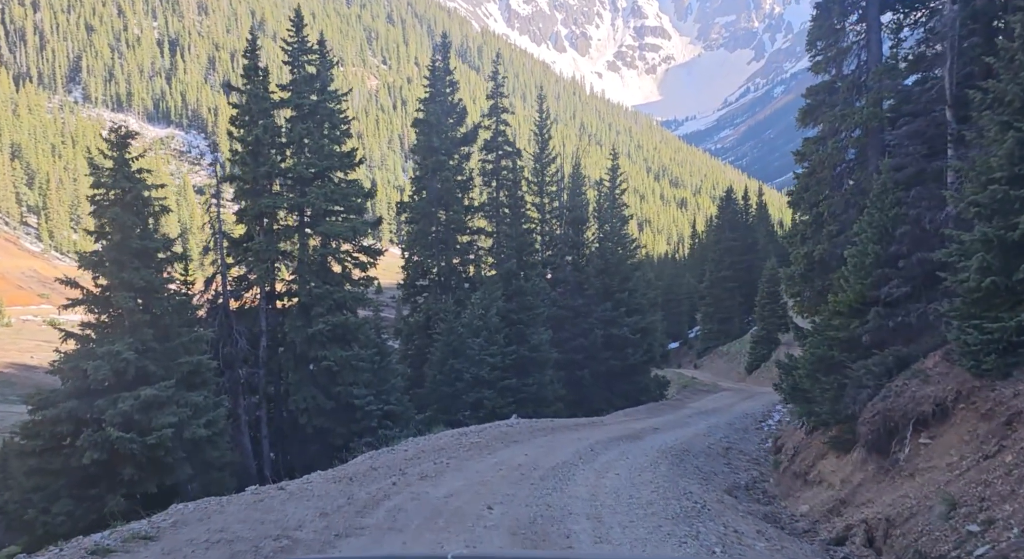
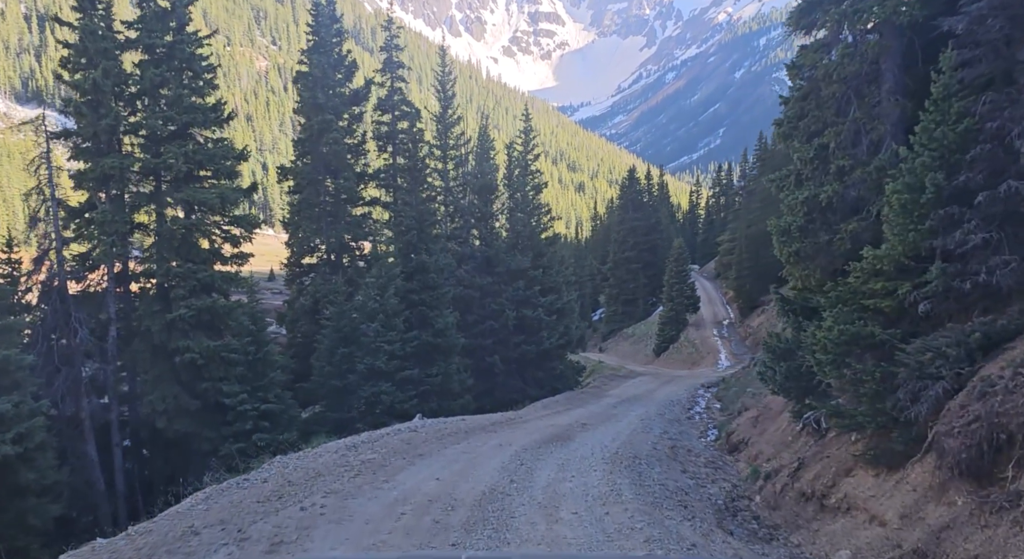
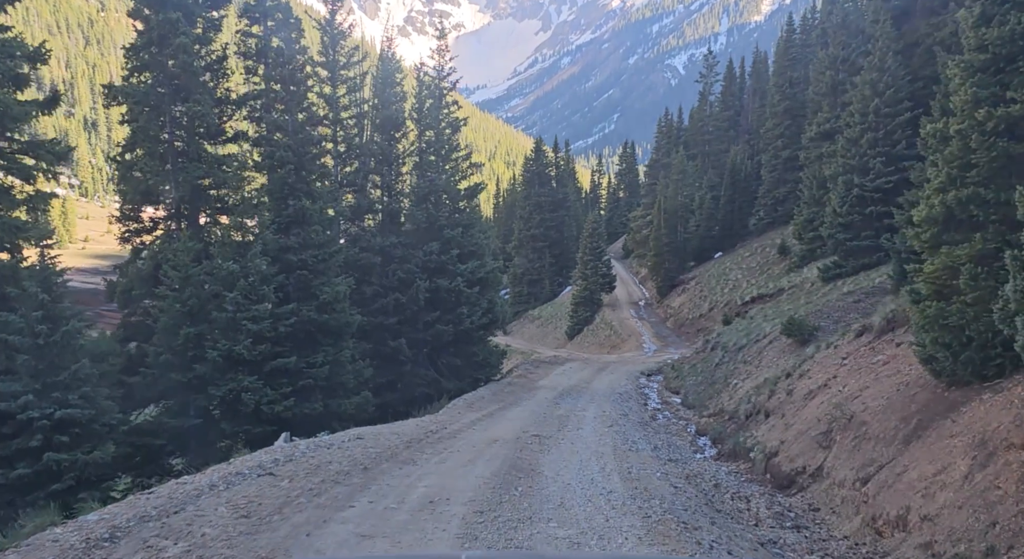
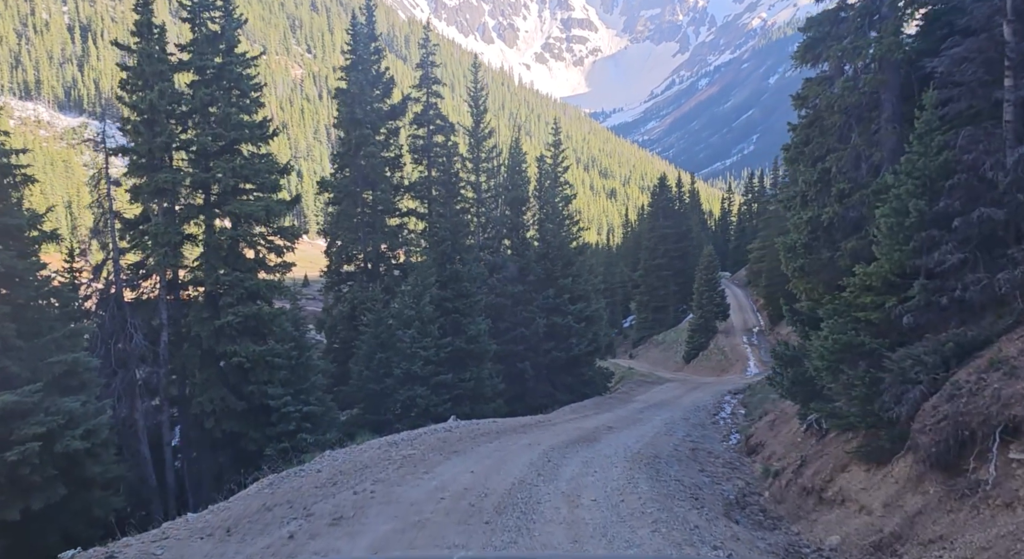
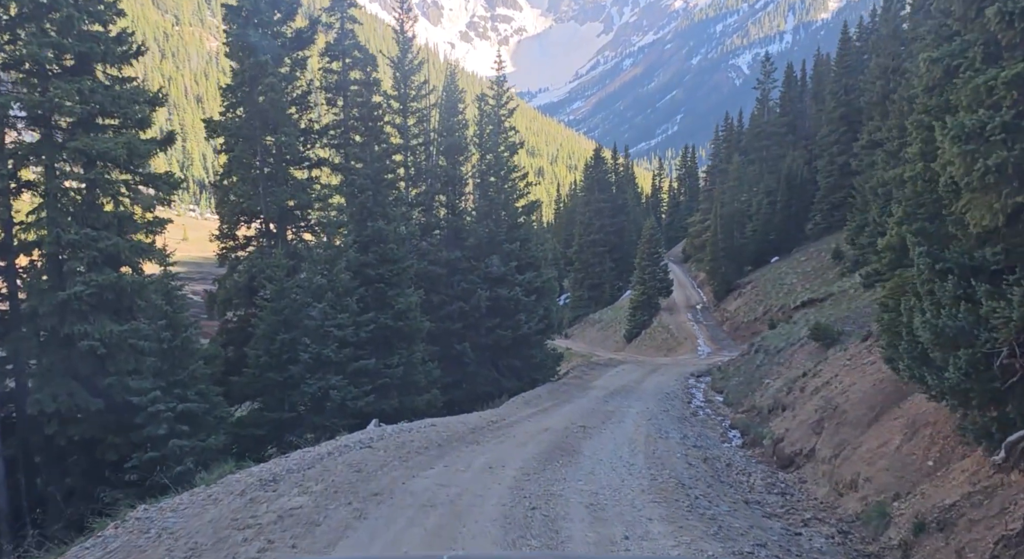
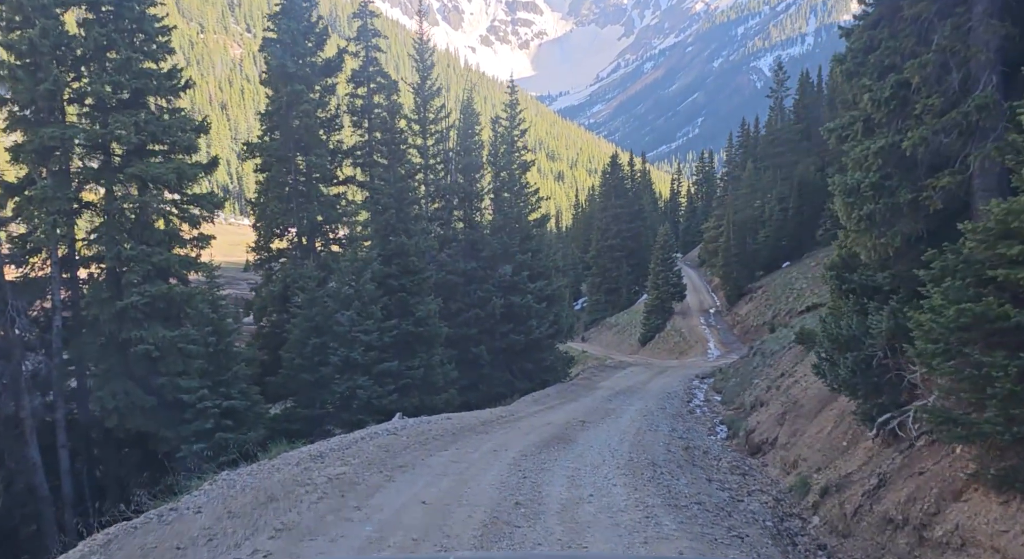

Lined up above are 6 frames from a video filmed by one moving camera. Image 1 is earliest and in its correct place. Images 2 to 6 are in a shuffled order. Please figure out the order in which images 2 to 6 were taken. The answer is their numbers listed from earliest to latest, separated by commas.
4, 2, 6, 5, 3
